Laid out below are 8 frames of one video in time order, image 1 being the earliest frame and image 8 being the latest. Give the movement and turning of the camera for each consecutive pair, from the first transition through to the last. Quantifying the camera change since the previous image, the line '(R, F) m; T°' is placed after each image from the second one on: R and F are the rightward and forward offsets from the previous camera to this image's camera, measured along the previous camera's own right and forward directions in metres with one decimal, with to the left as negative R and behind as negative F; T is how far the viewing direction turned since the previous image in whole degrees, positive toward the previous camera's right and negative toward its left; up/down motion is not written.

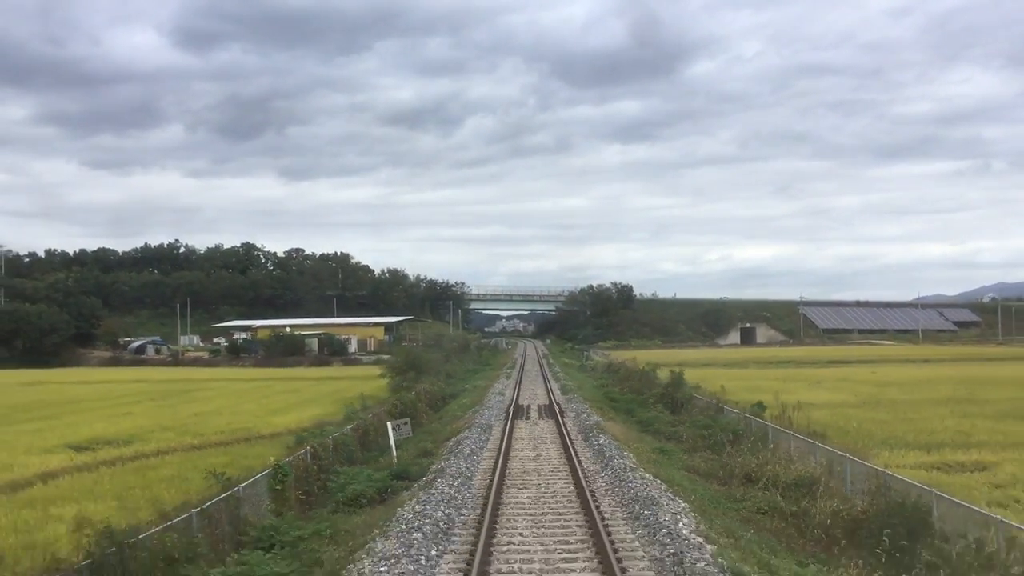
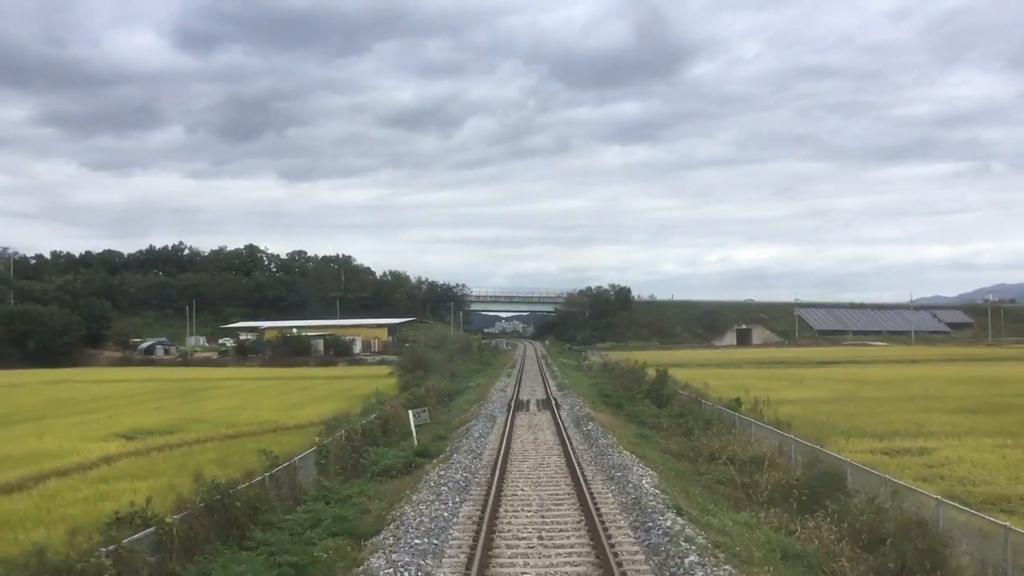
(-0.1, -2.6) m; 0°
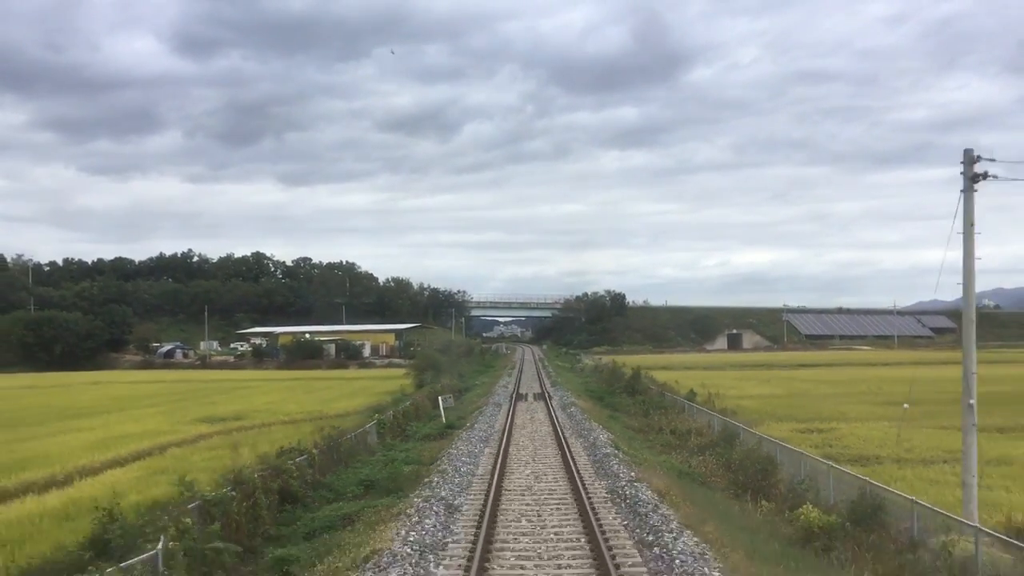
(-0.1, -6.2) m; 0°
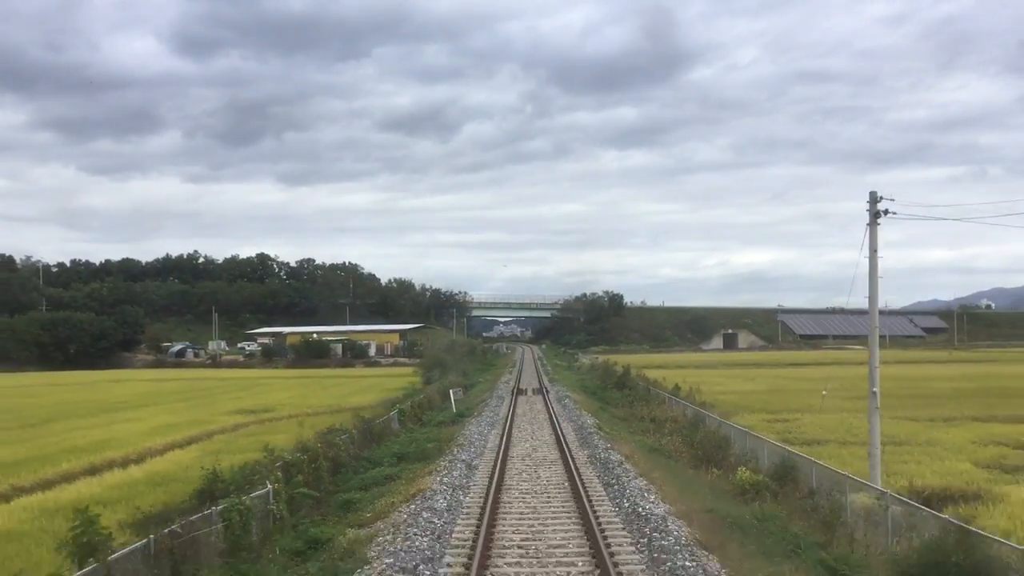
(-0.1, -3.5) m; 0°
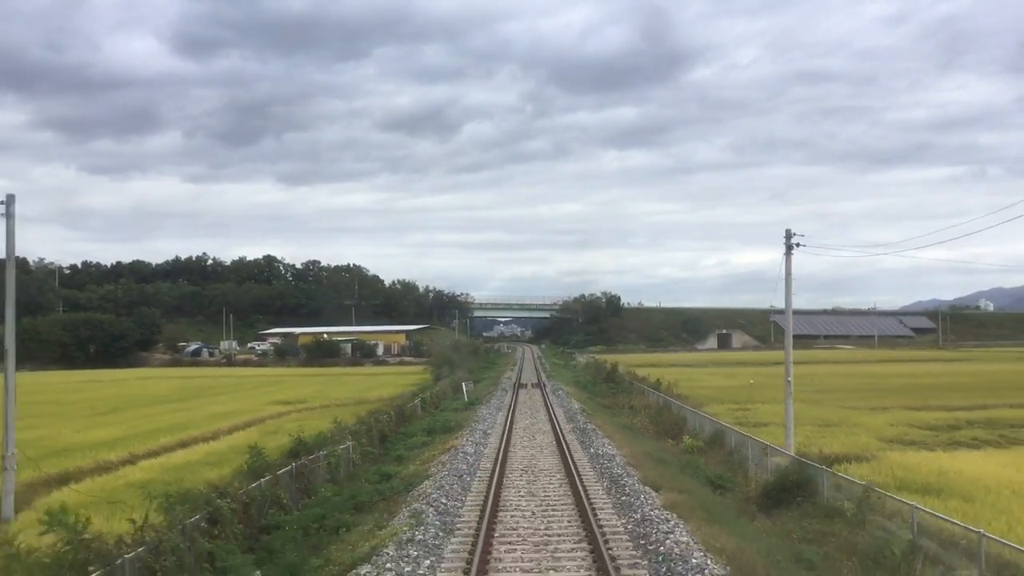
(-0.1, -5.3) m; 0°
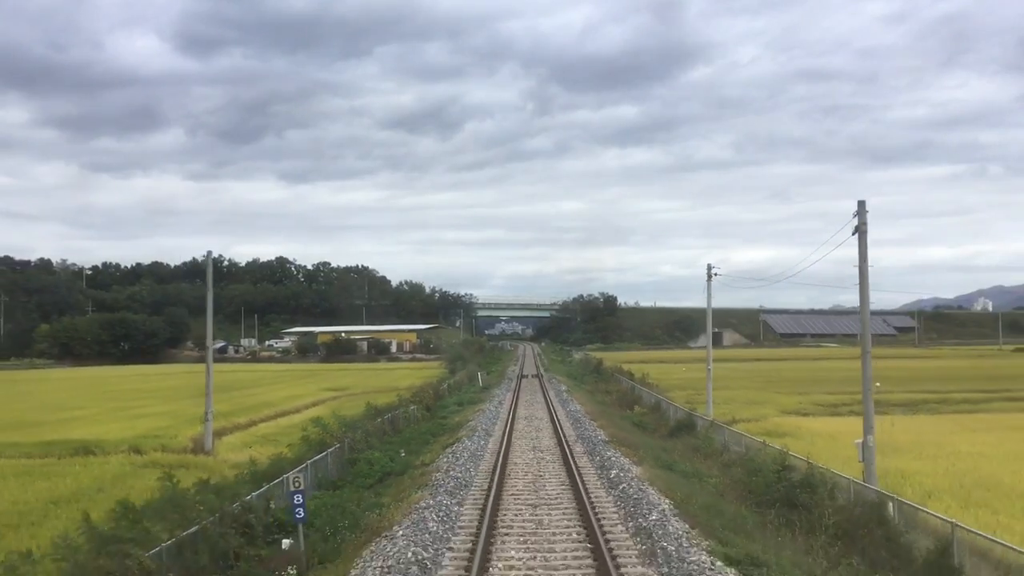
(-0.2, -9.6) m; 0°
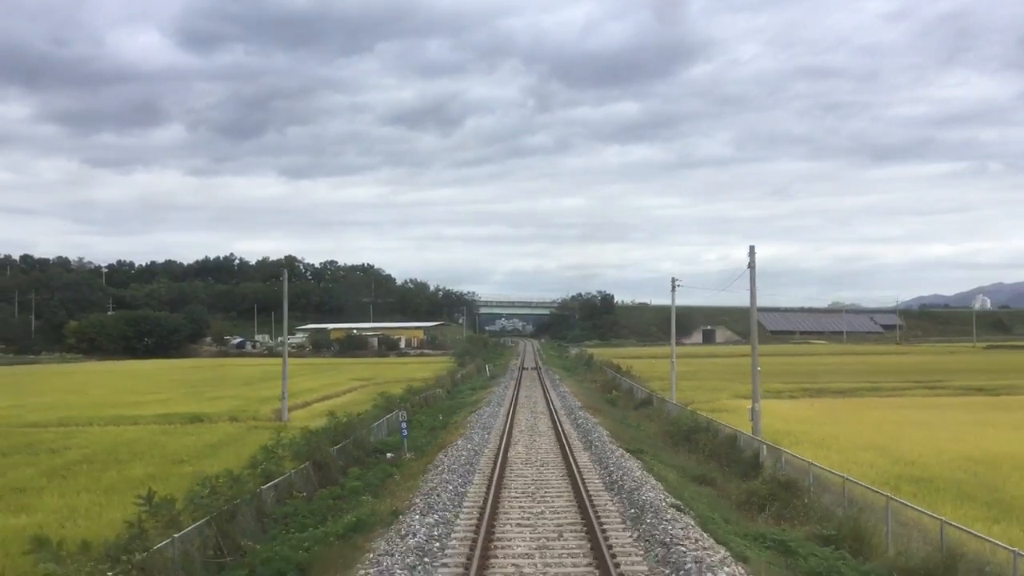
(-0.1, -7.7) m; 0°
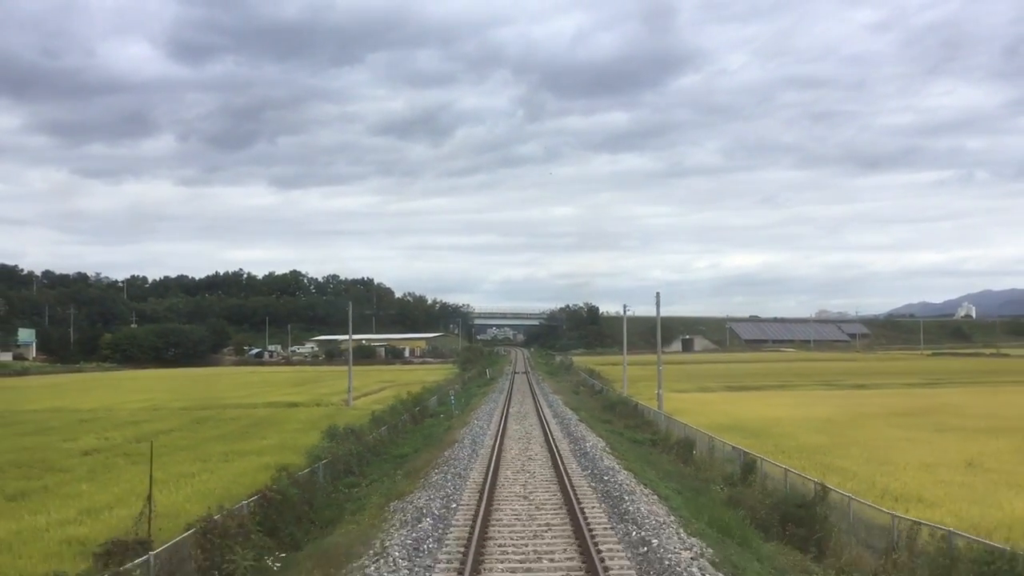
(-0.3, -14.6) m; +1°
